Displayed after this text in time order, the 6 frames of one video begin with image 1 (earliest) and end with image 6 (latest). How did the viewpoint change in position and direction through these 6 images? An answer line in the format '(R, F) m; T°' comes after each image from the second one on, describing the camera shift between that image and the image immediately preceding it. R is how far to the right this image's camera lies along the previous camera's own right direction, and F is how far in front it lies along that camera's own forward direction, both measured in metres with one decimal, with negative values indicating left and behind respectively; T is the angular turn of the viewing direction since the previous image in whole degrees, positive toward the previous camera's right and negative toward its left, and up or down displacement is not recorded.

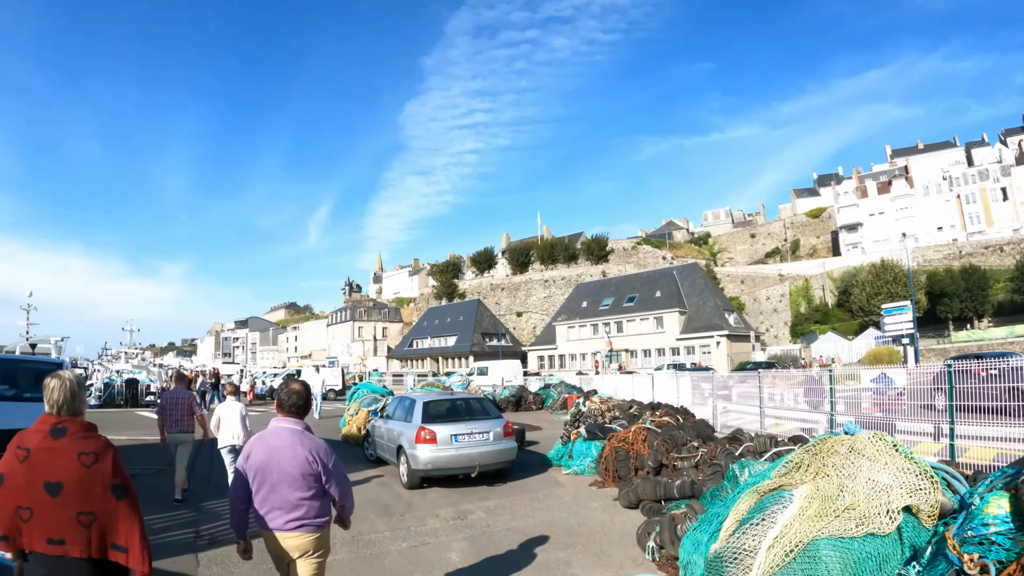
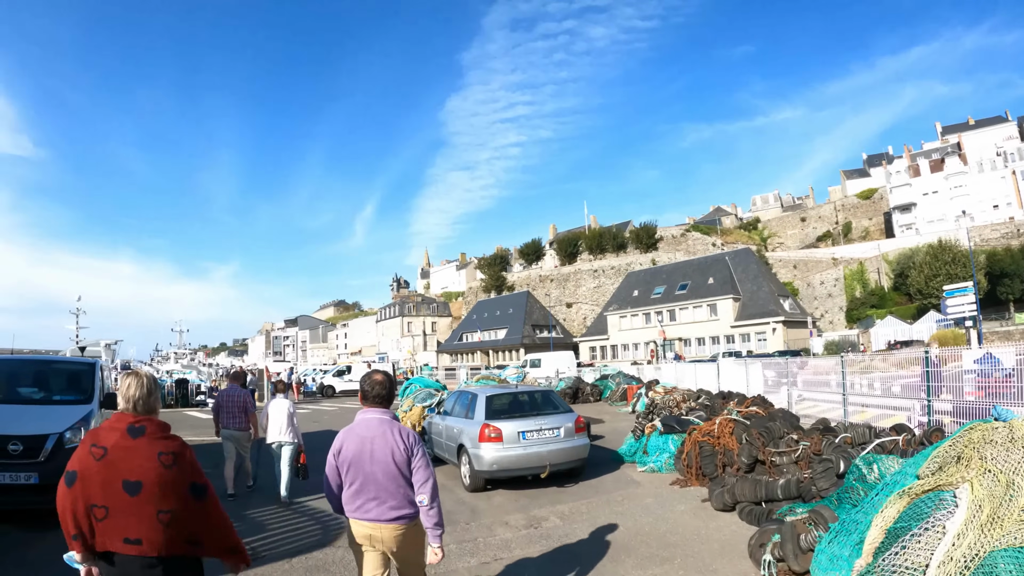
(-0.3, +0.8) m; -4°
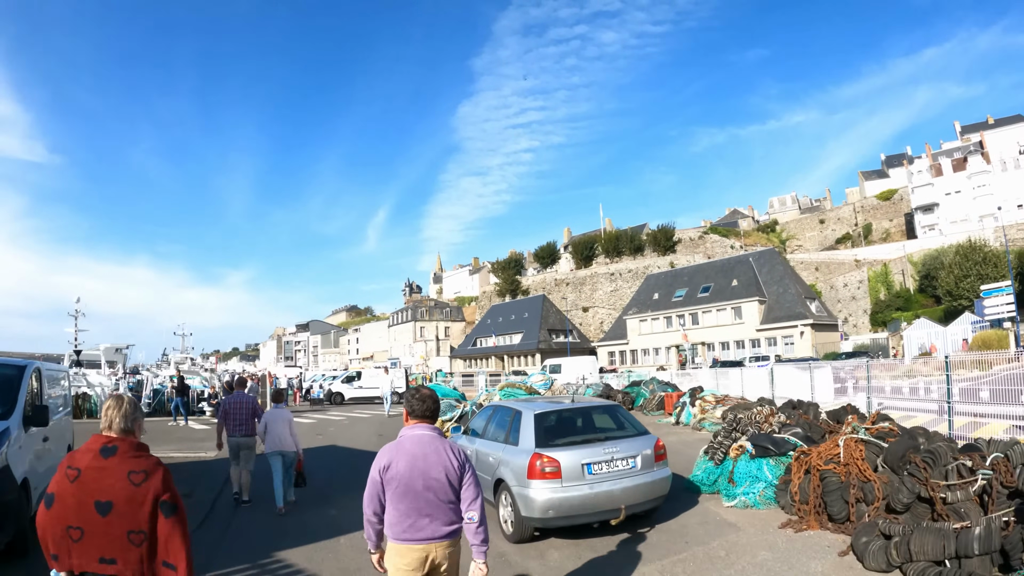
(-0.4, +1.9) m; -1°
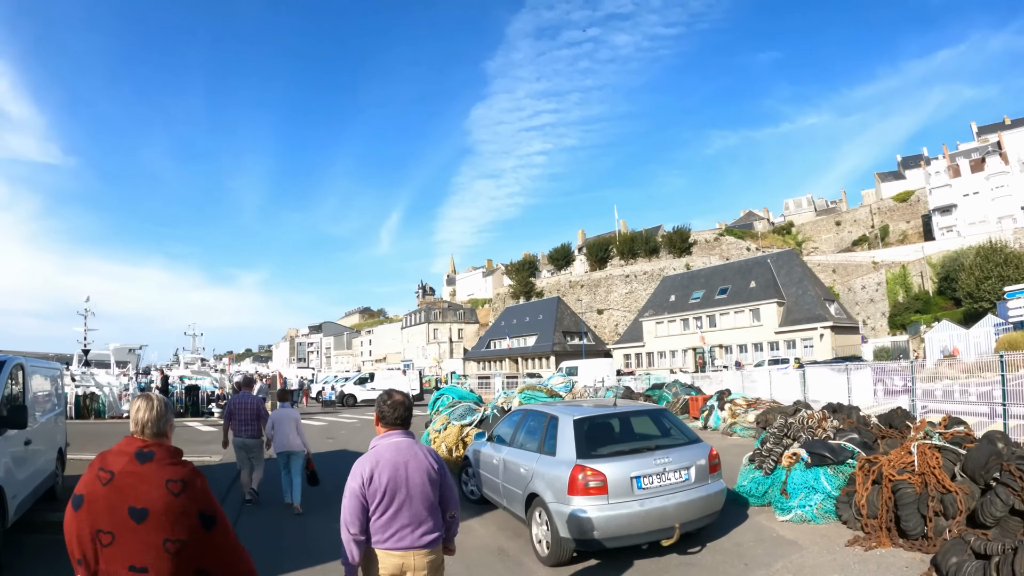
(-0.2, +0.7) m; -1°
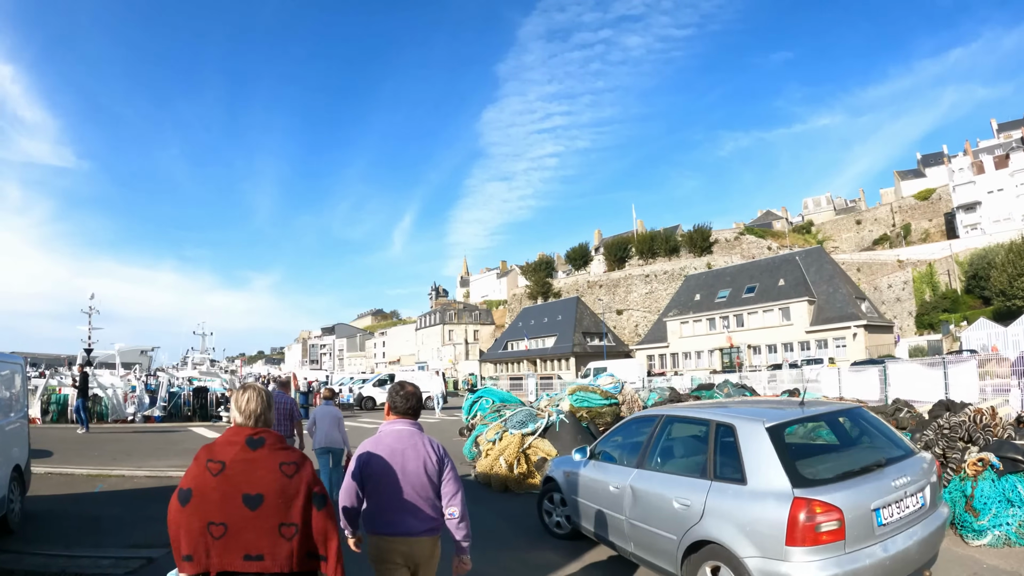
(-0.7, +1.7) m; -1°
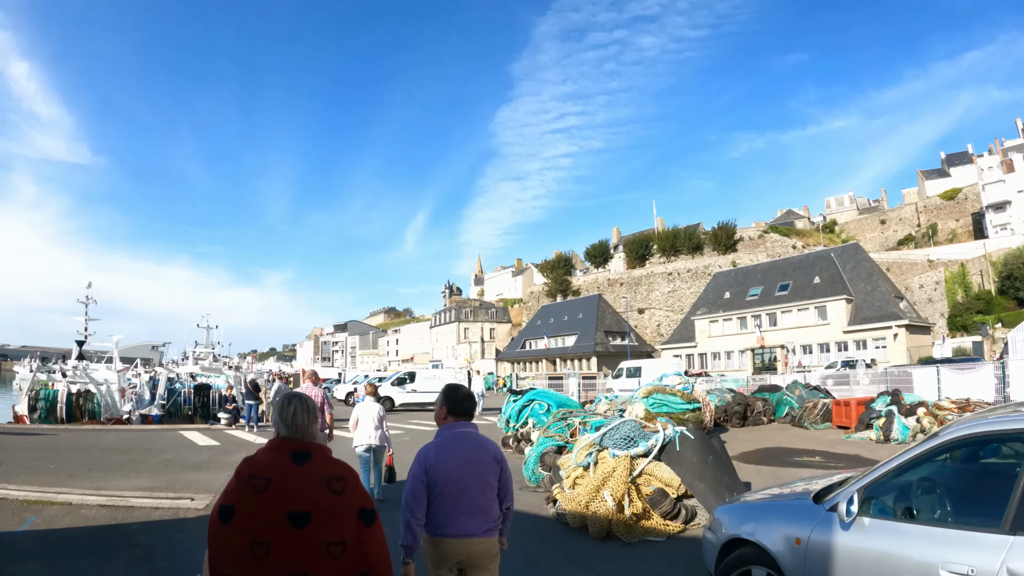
(-0.7, +2.2) m; -1°
